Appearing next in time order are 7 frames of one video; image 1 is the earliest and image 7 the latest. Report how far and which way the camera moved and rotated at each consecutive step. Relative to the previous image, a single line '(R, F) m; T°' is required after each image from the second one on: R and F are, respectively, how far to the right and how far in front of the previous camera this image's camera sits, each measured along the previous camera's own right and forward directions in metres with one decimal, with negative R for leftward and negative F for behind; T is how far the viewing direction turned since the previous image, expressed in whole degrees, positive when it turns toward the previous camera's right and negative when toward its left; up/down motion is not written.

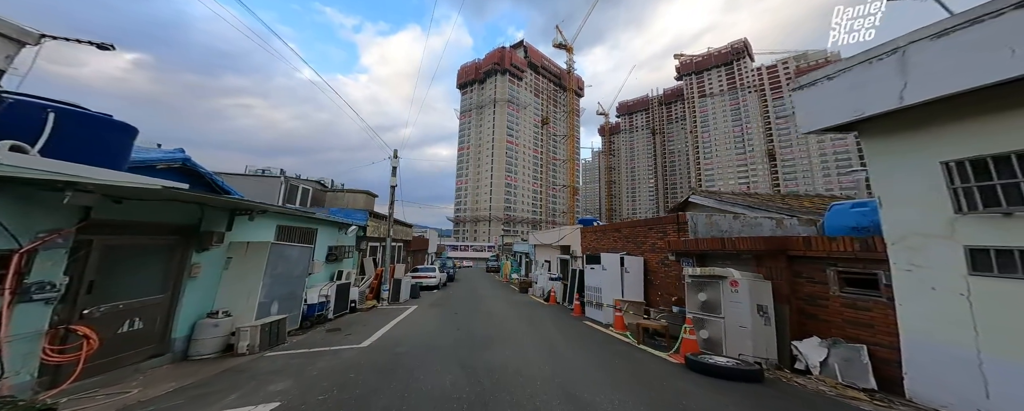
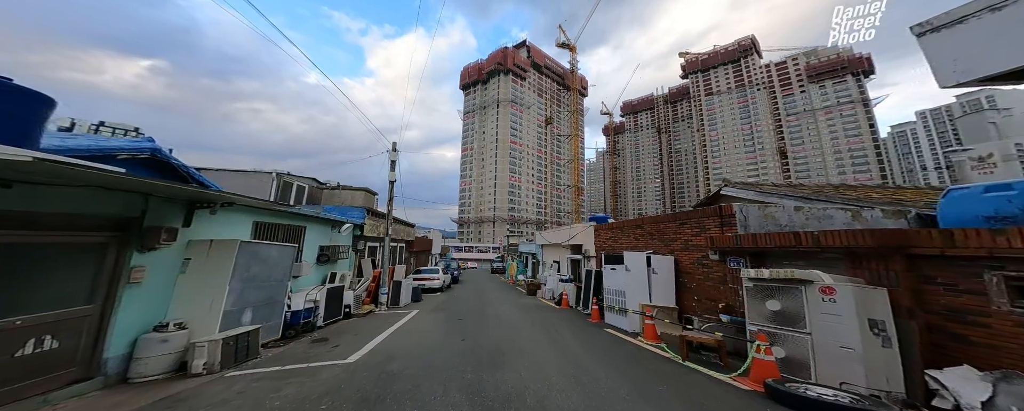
(-0.2, +1.0) m; -1°
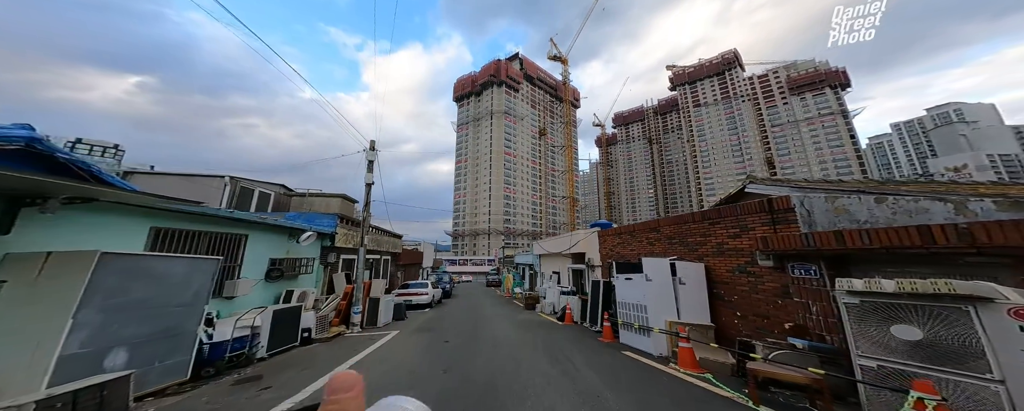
(0.0, +1.3) m; +1°
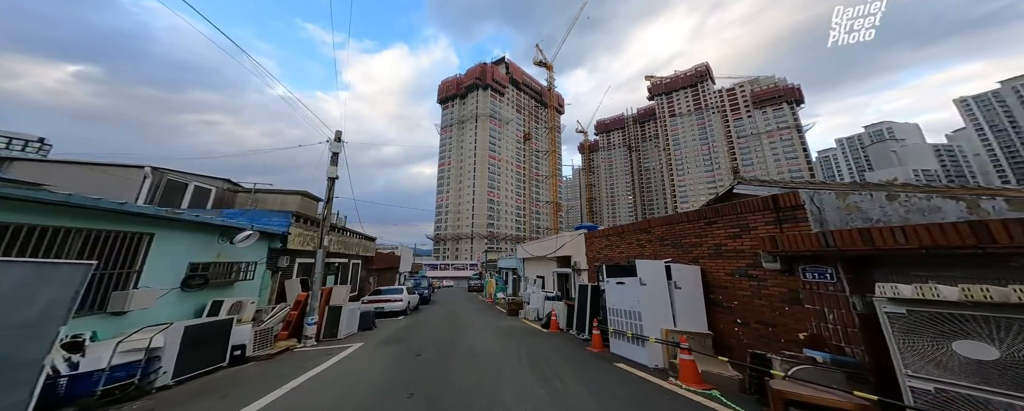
(0.0, +0.6) m; +3°
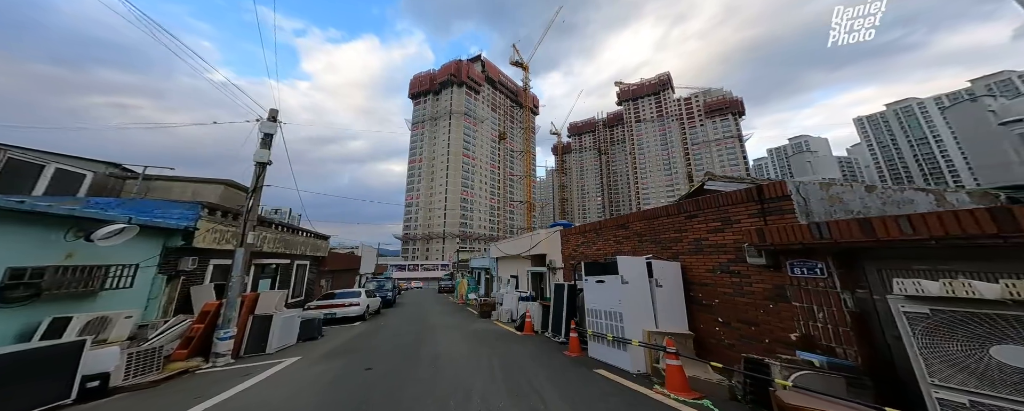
(0.0, +0.6) m; +5°
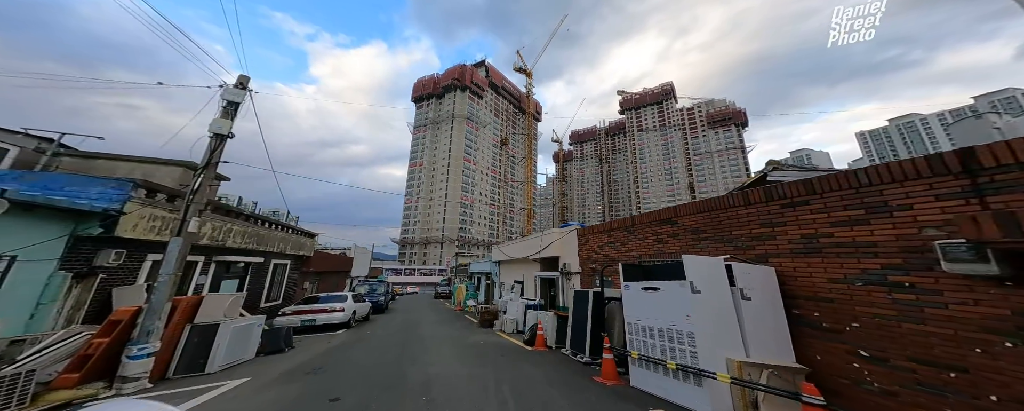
(-0.4, +1.6) m; 0°
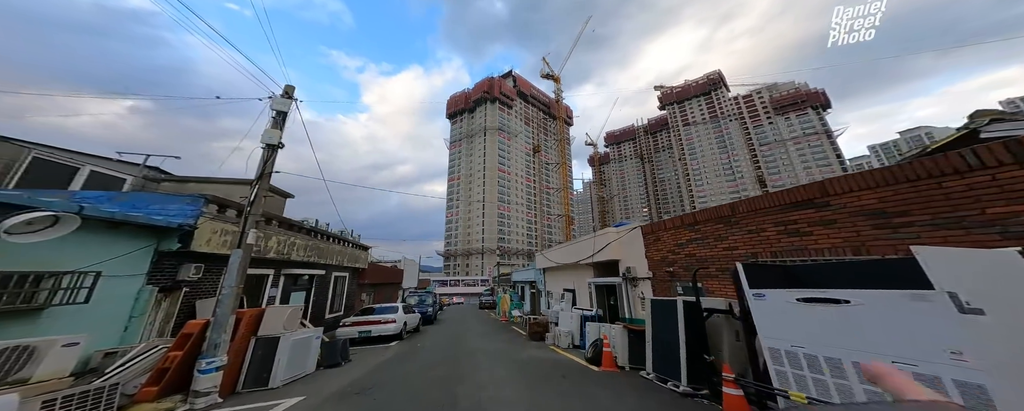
(-0.7, +1.0) m; -7°
